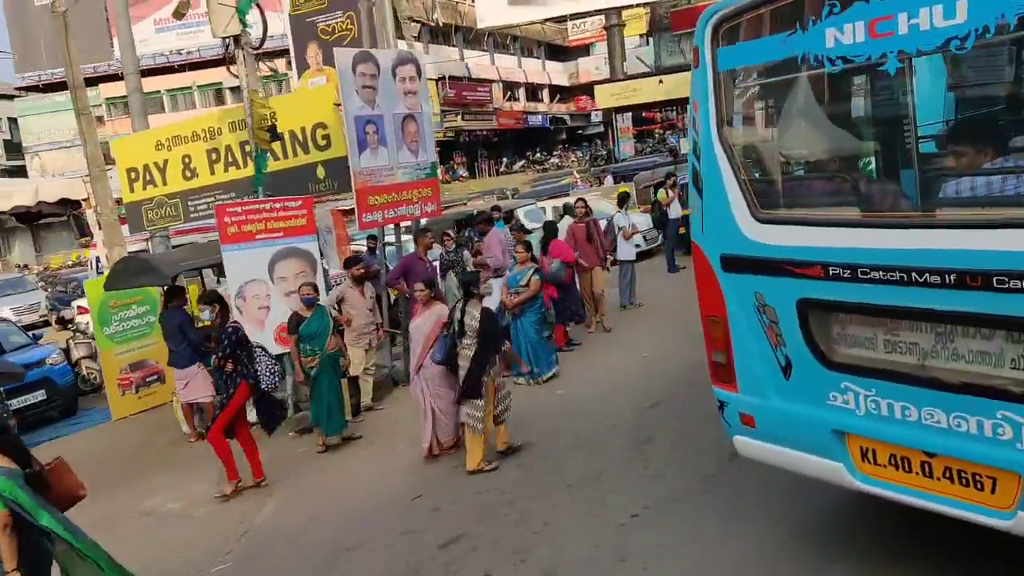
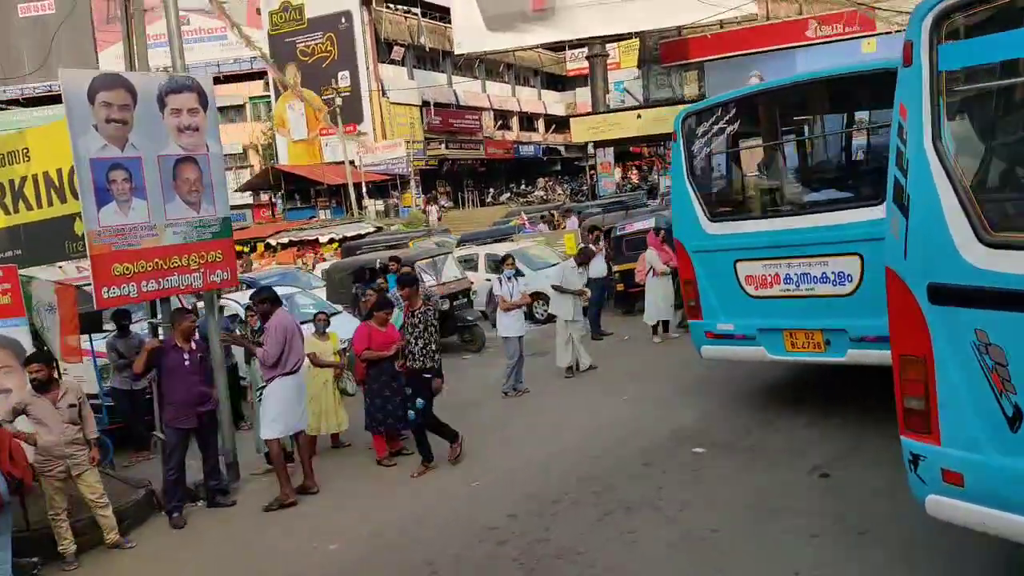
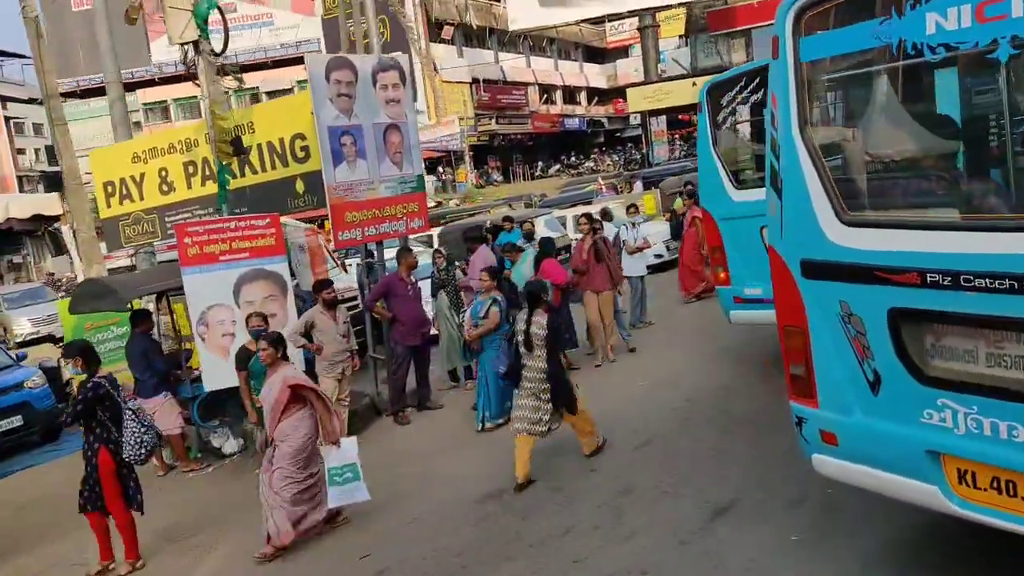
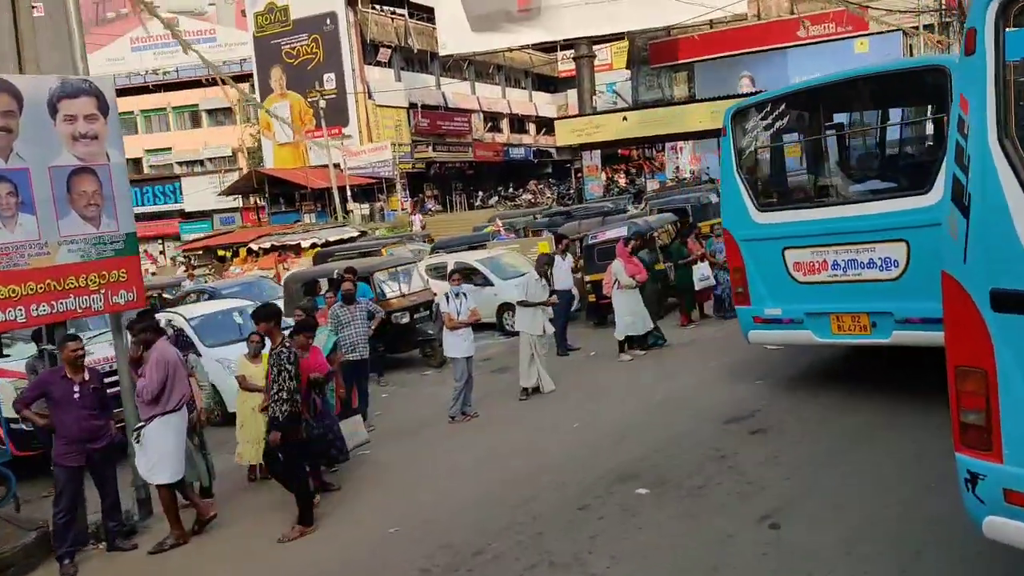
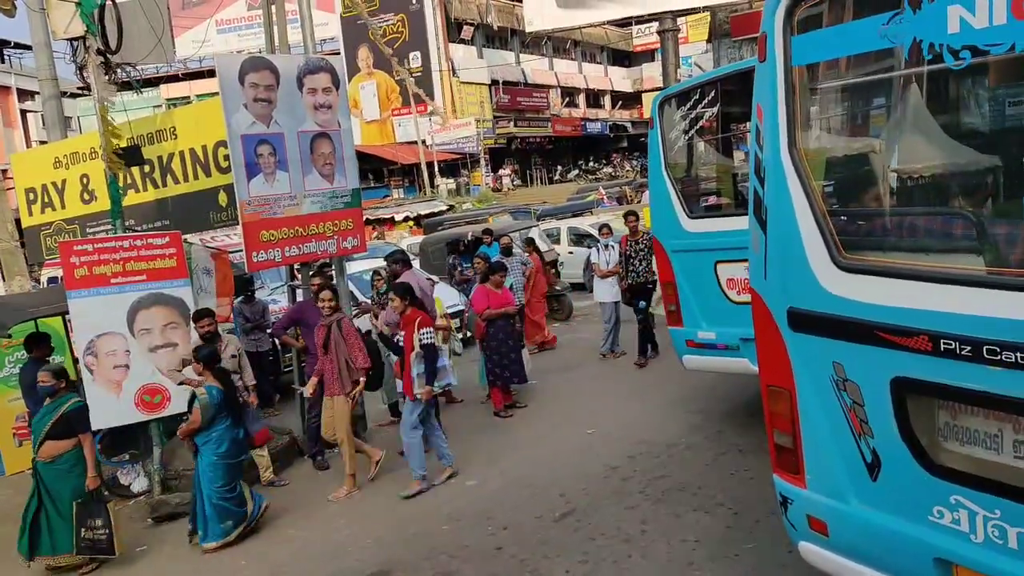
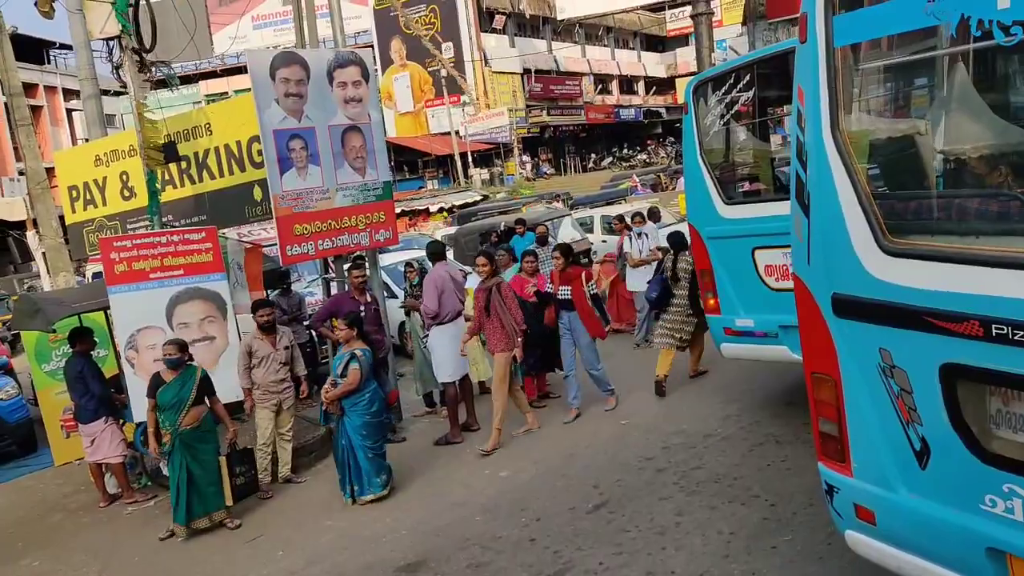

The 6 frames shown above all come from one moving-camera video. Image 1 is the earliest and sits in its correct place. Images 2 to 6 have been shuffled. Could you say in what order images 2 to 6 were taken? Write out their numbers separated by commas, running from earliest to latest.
3, 6, 5, 2, 4
